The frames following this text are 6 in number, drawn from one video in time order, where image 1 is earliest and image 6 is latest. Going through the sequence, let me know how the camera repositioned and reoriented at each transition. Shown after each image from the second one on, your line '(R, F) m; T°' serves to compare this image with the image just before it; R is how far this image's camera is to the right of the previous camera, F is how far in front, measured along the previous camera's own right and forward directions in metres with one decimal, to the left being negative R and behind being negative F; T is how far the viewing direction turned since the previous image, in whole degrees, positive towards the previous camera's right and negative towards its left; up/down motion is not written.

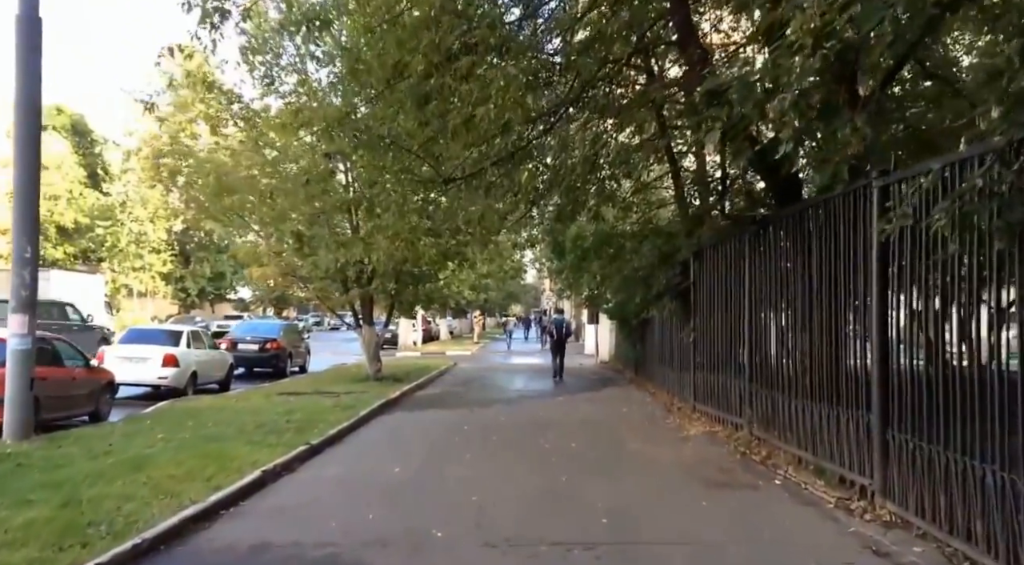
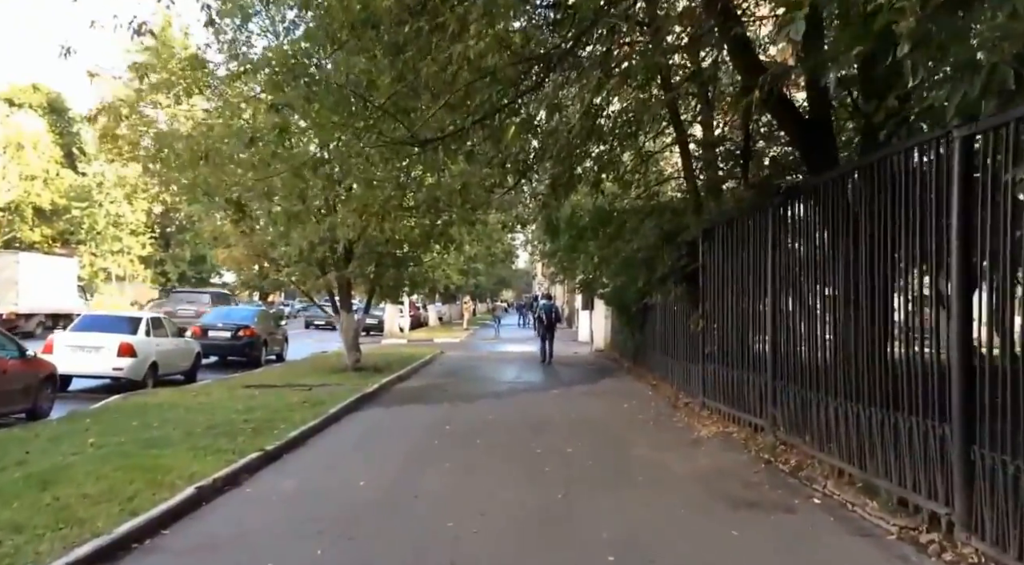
(0.0, +1.2) m; +1°
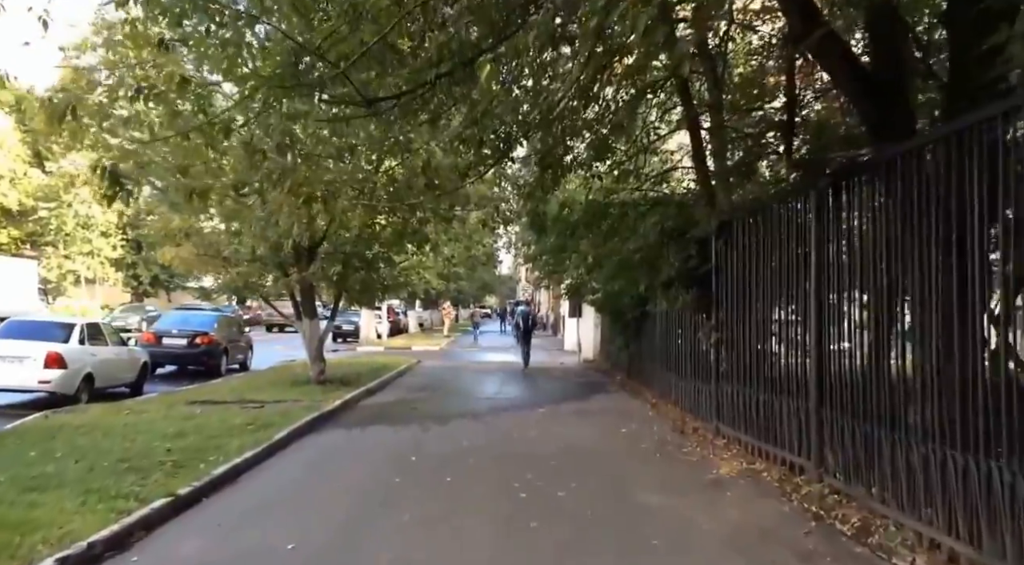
(+0.1, +1.5) m; +1°
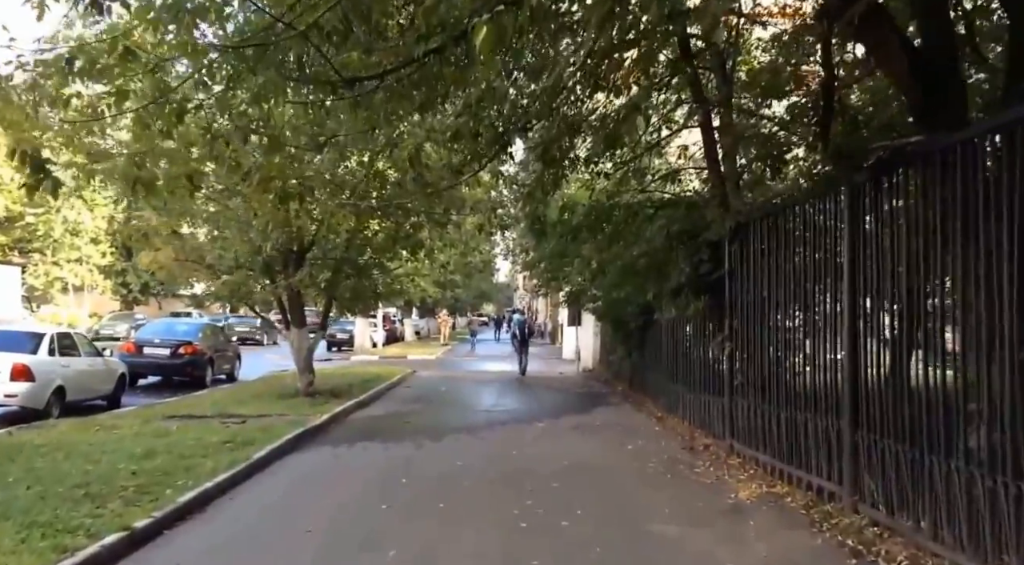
(0.0, +0.6) m; 0°
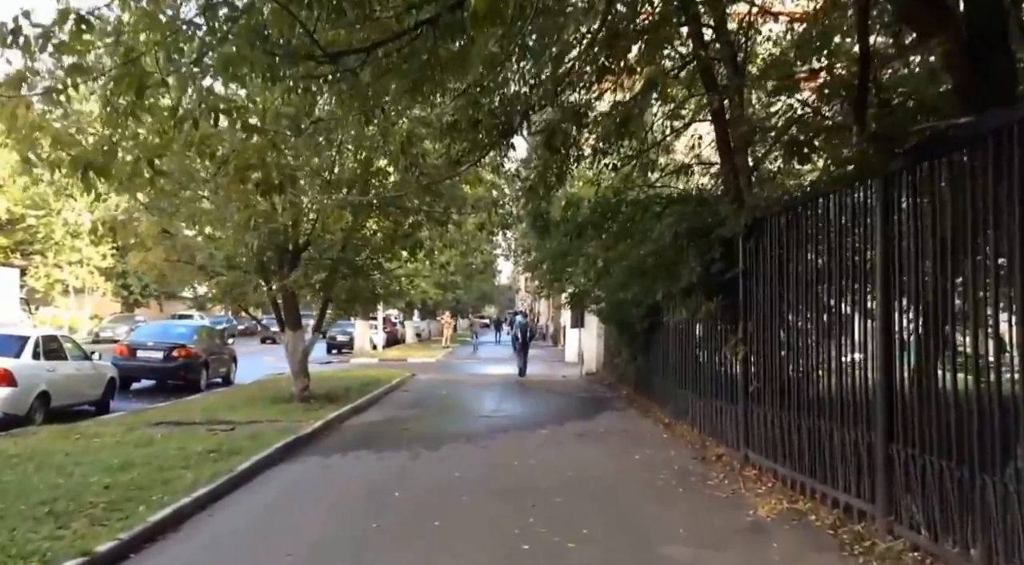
(0.0, +0.5) m; 0°
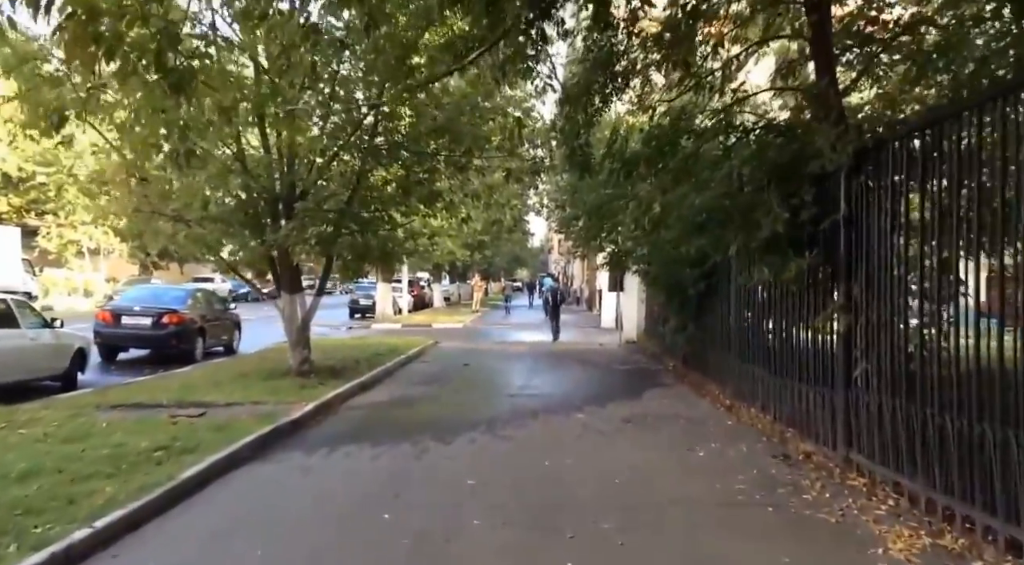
(0.0, +2.0) m; -3°
